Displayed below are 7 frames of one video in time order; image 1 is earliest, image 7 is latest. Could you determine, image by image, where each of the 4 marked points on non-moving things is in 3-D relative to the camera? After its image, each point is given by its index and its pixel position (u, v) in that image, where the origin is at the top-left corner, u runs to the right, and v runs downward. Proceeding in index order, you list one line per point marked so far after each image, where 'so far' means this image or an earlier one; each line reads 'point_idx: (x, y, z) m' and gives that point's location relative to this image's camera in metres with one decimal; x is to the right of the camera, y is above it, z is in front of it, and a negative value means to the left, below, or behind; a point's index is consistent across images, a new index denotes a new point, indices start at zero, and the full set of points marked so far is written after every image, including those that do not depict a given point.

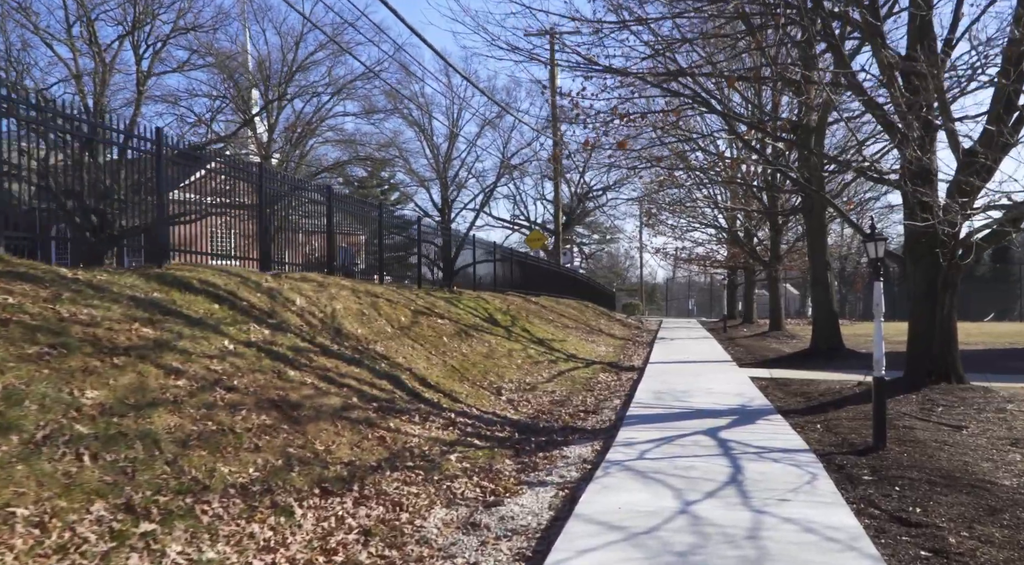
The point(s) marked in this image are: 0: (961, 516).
0: (+3.1, -1.6, +5.4) m
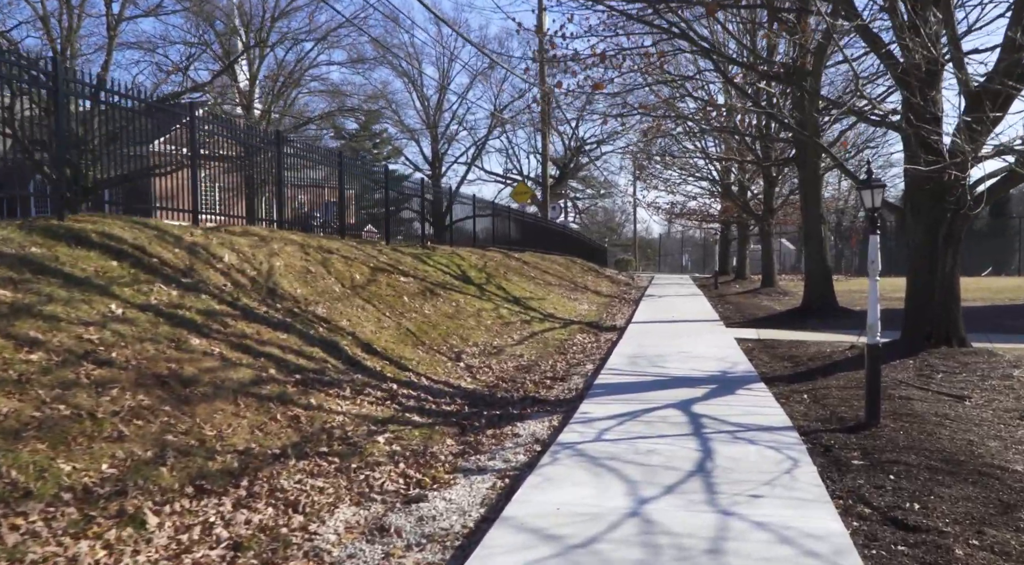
0: (+2.7, -1.4, +4.5) m
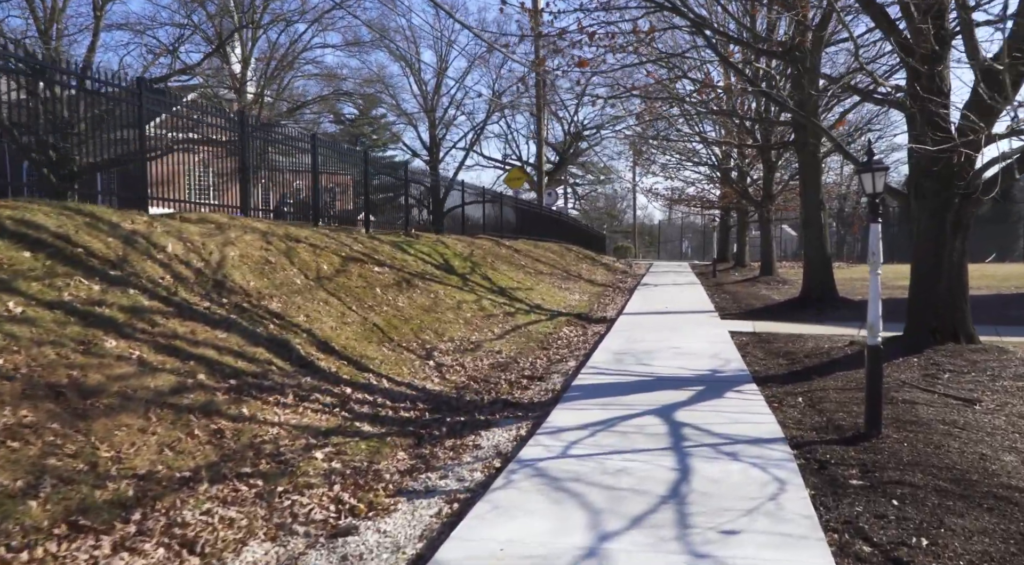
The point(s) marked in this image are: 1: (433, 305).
0: (+2.3, -1.4, +3.8) m
1: (-1.2, -0.3, +11.9) m
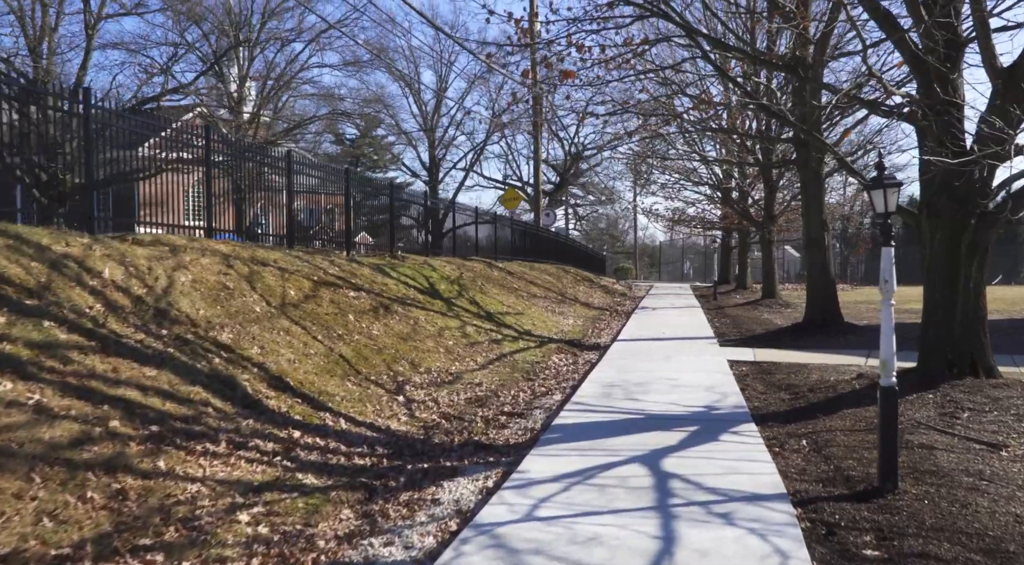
0: (+2.1, -1.5, +3.1) m
1: (-1.4, -0.7, +11.1) m
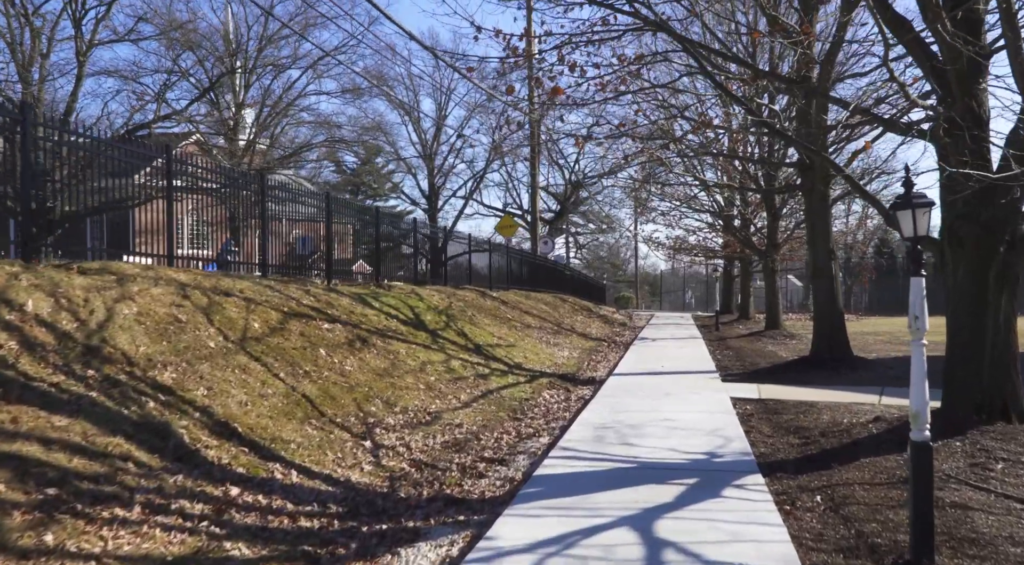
0: (+1.9, -1.7, +2.2) m
1: (-1.6, -1.1, +10.3) m
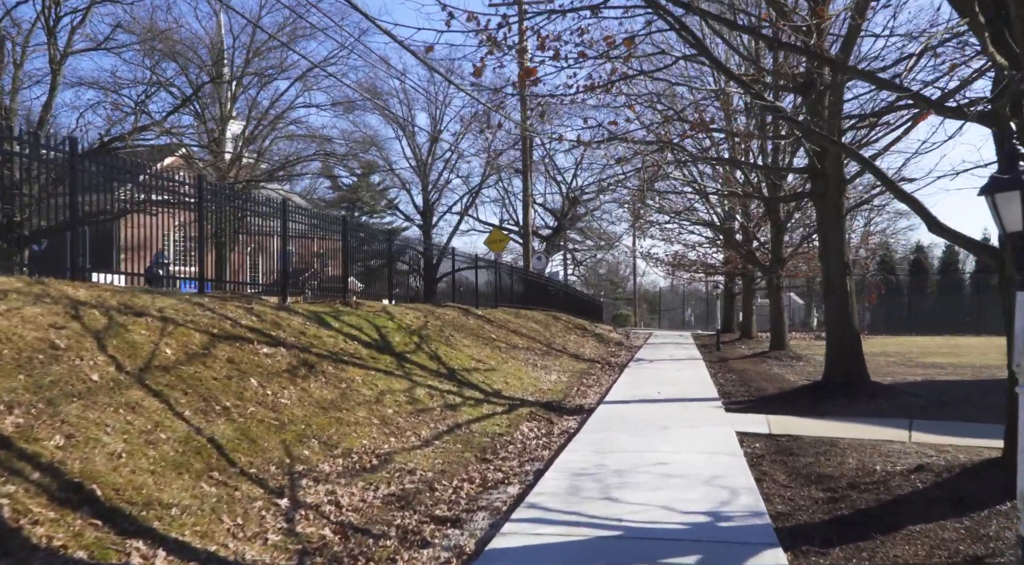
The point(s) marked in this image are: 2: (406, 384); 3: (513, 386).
0: (+1.5, -1.7, +0.7) m
1: (-2.0, -1.3, +8.8) m
2: (-1.4, -1.4, +10.6) m
3: (0.0, -1.8, +13.5) m
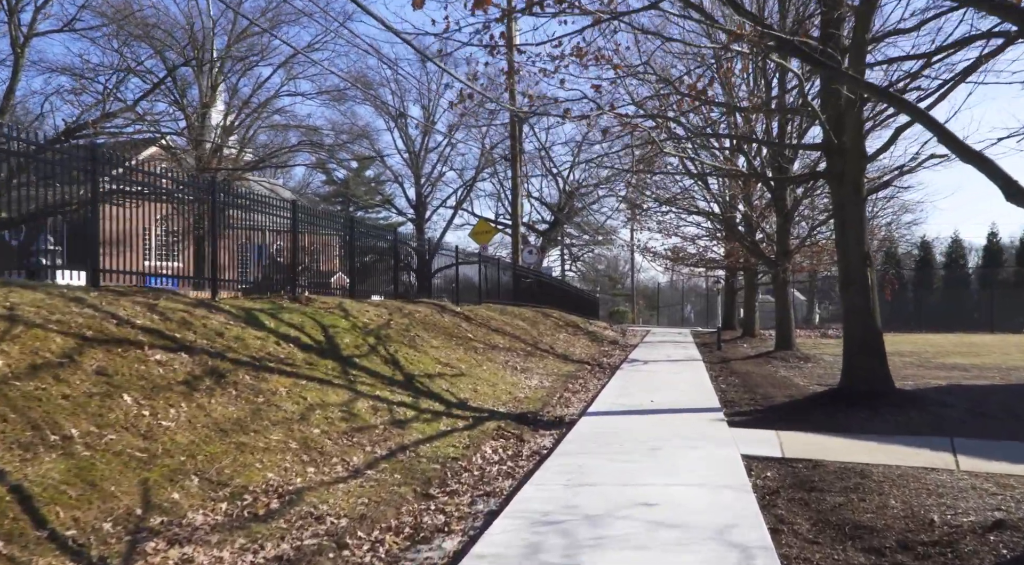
0: (+1.1, -1.6, -1.0) m
1: (-2.4, -1.2, +7.1) m
2: (-1.9, -1.3, +8.8) m
3: (-0.4, -1.7, +11.7) m
